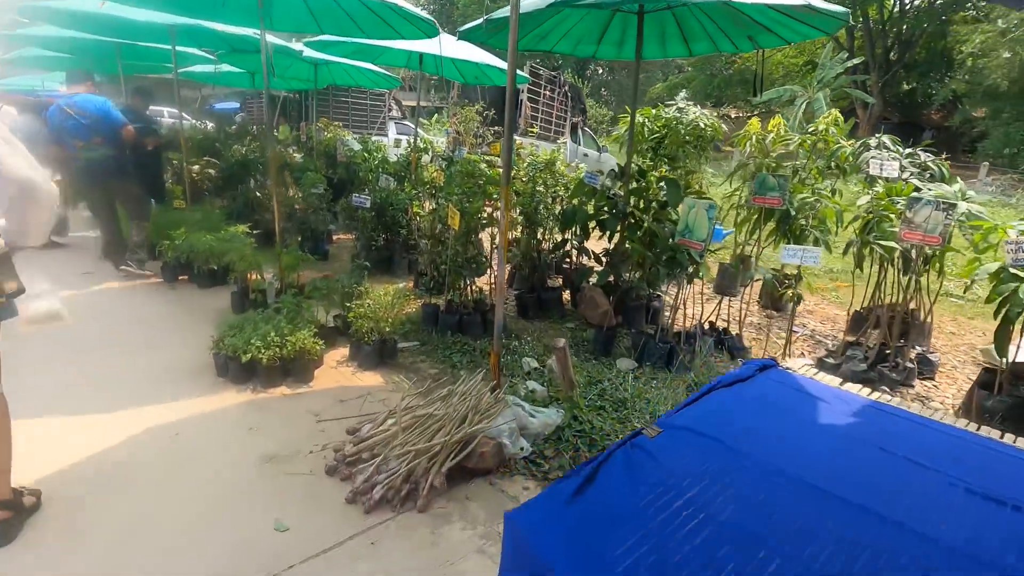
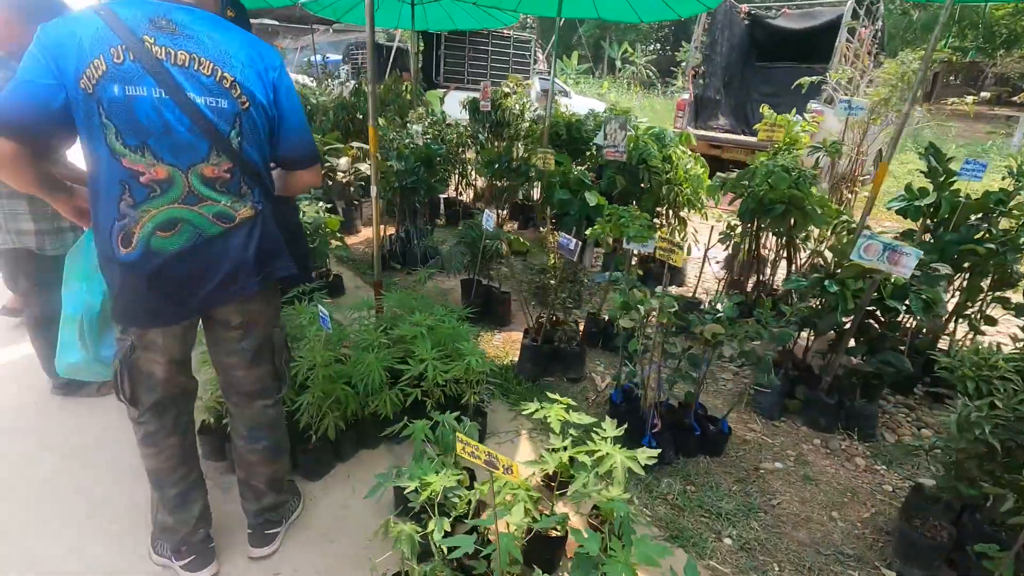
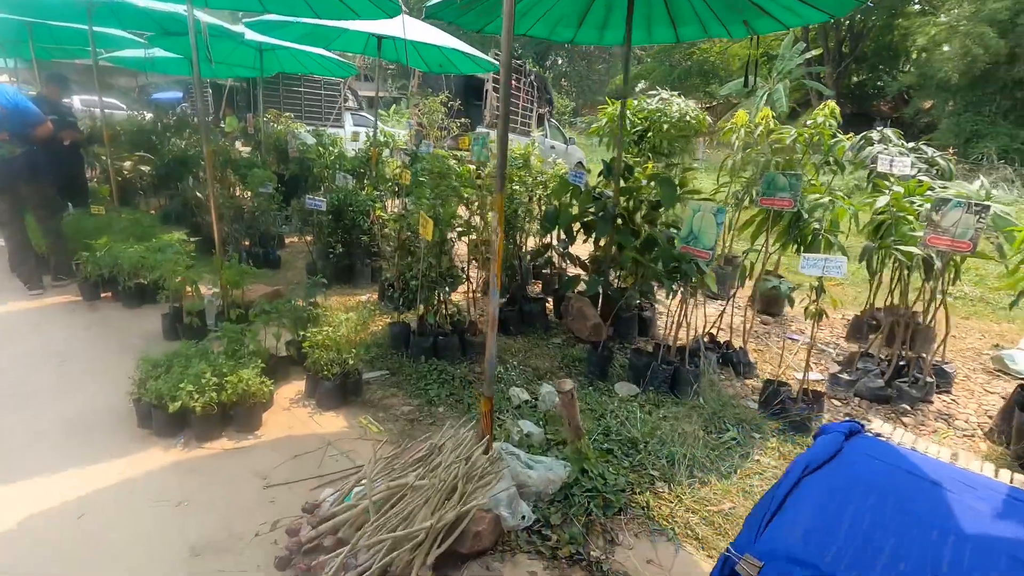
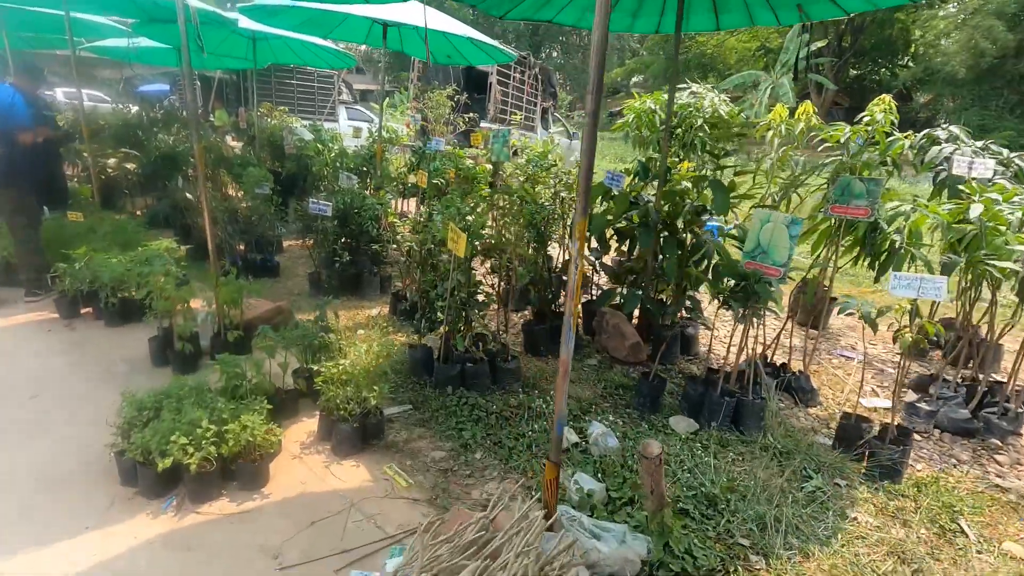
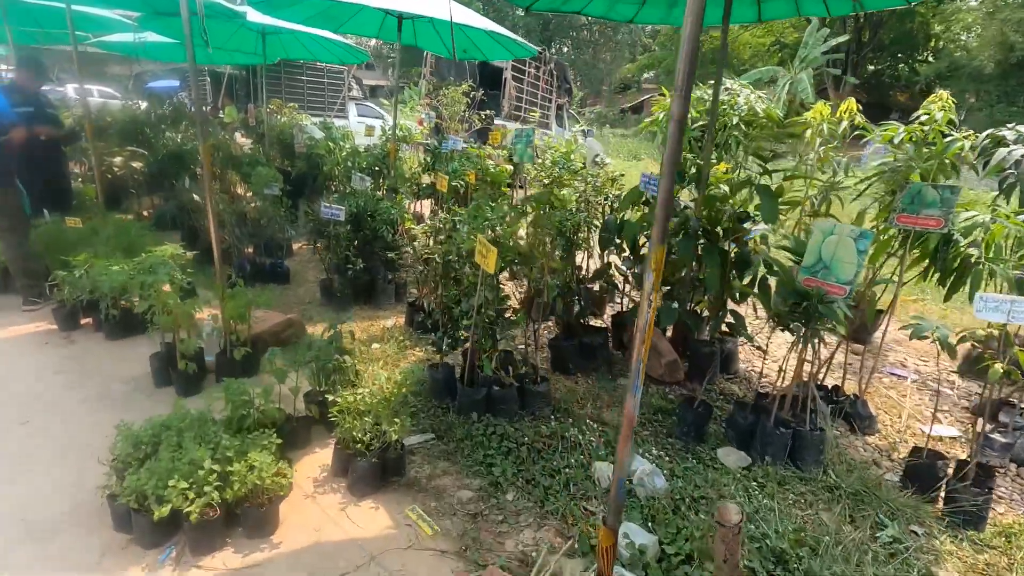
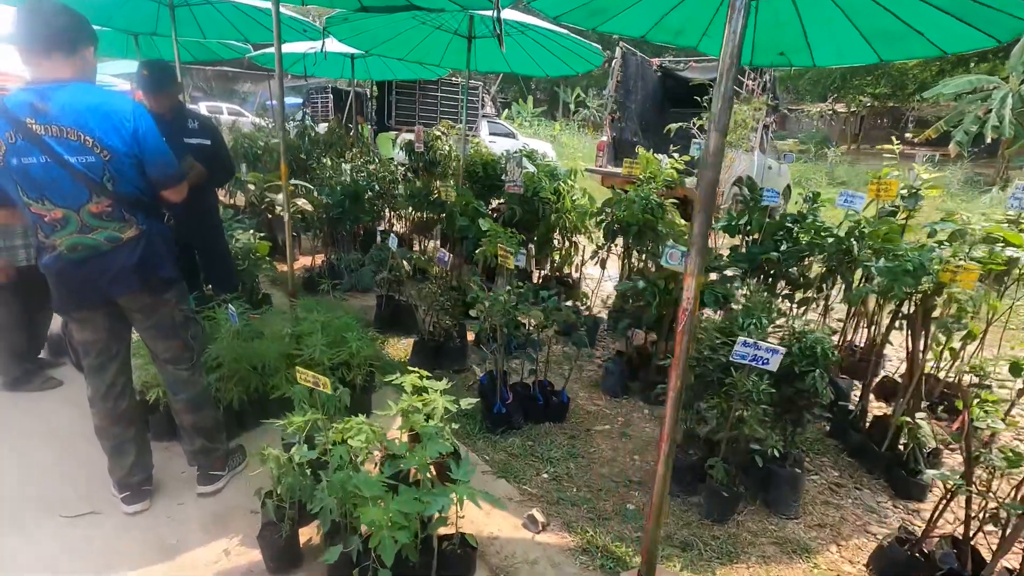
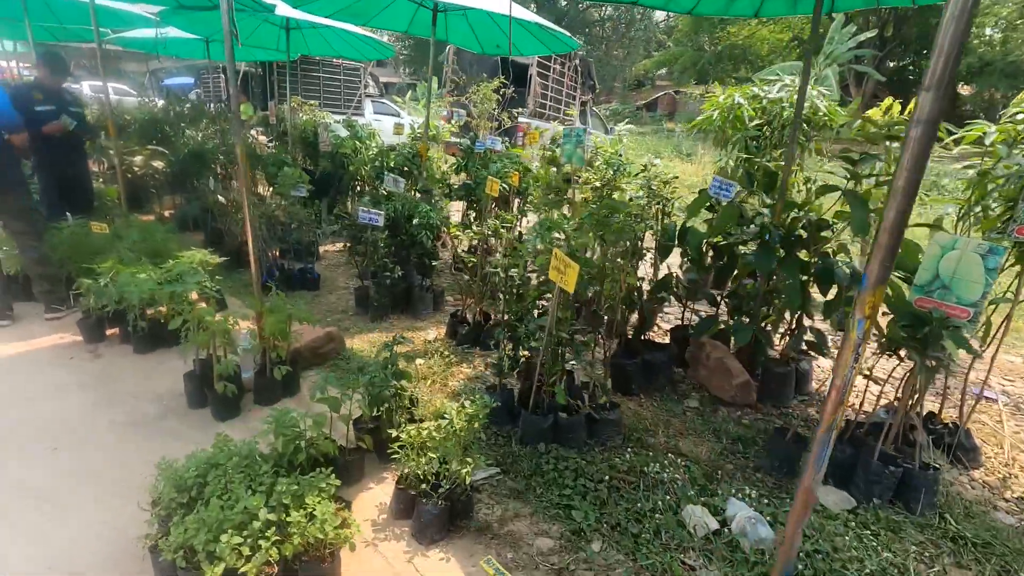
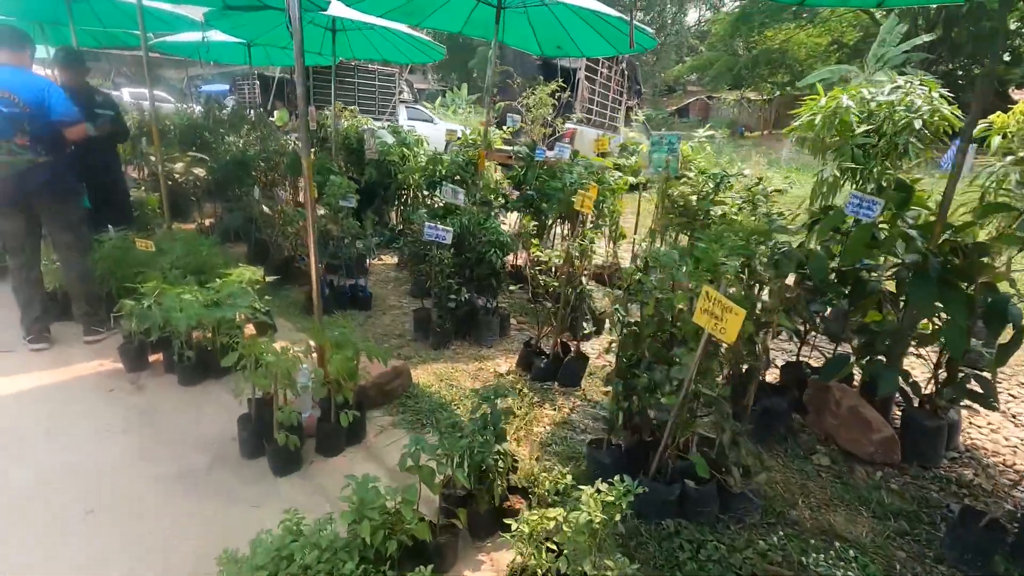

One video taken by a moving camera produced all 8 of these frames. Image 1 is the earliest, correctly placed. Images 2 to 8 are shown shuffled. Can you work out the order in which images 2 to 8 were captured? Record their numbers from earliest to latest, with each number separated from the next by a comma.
3, 4, 5, 7, 8, 6, 2
